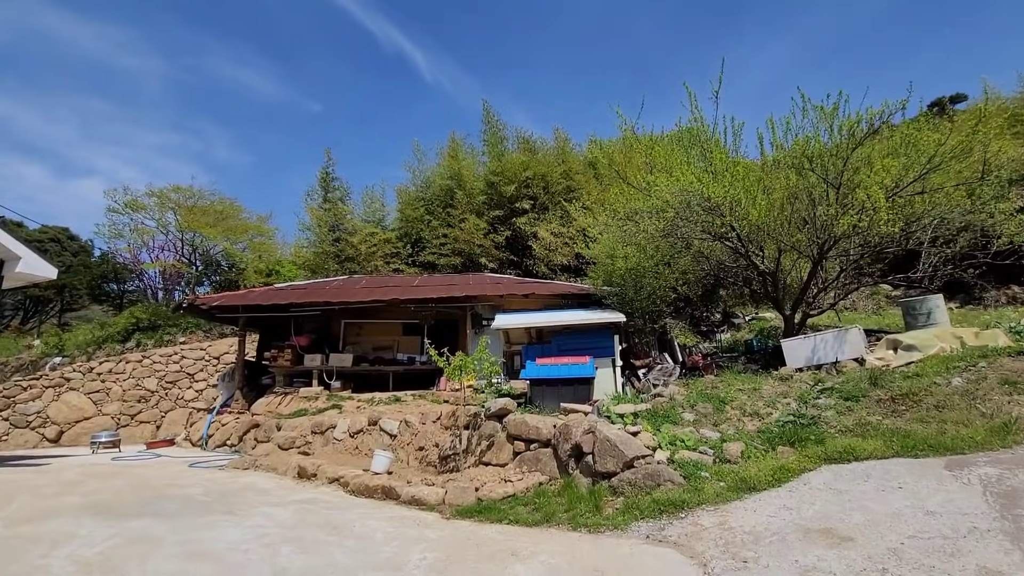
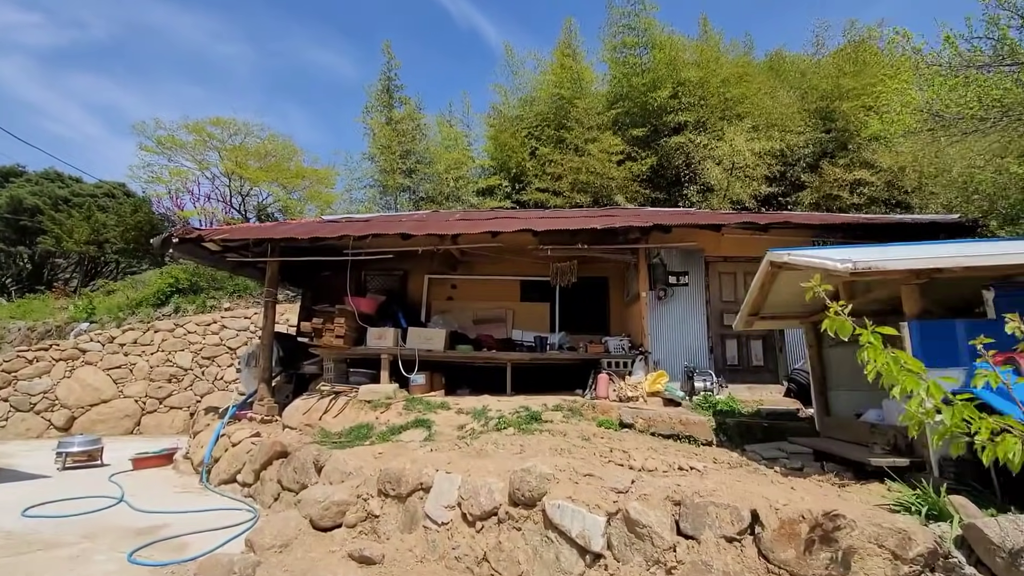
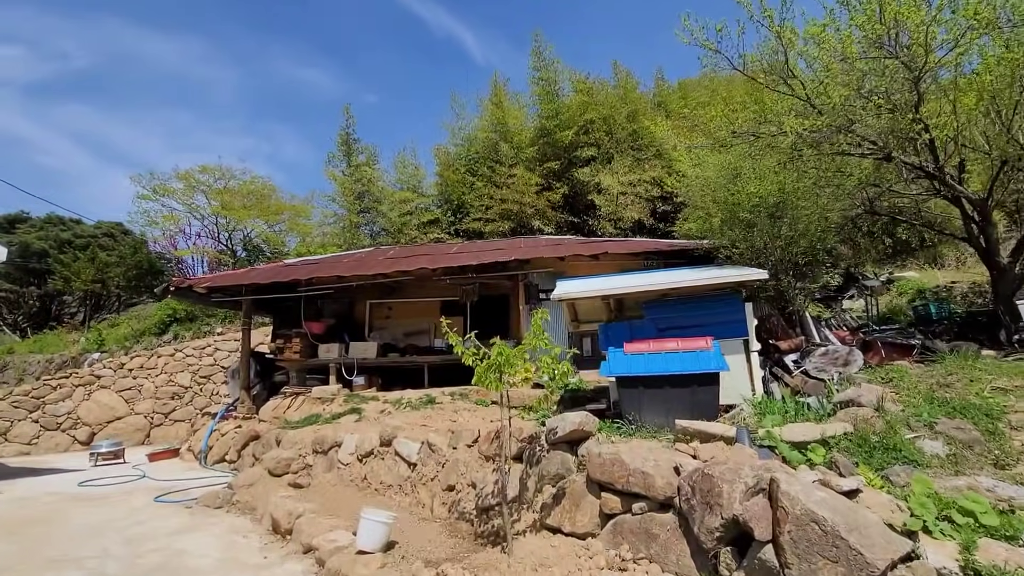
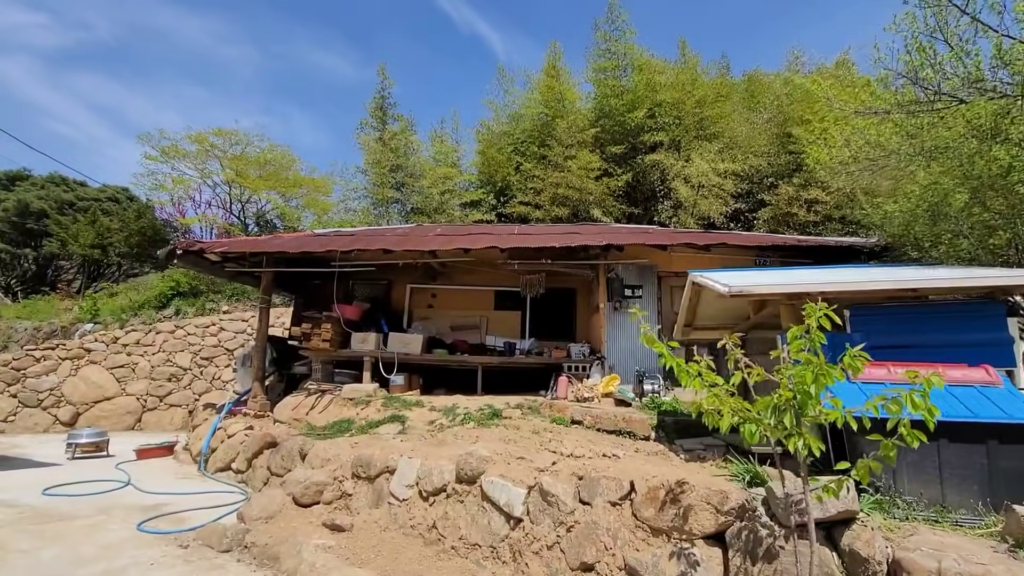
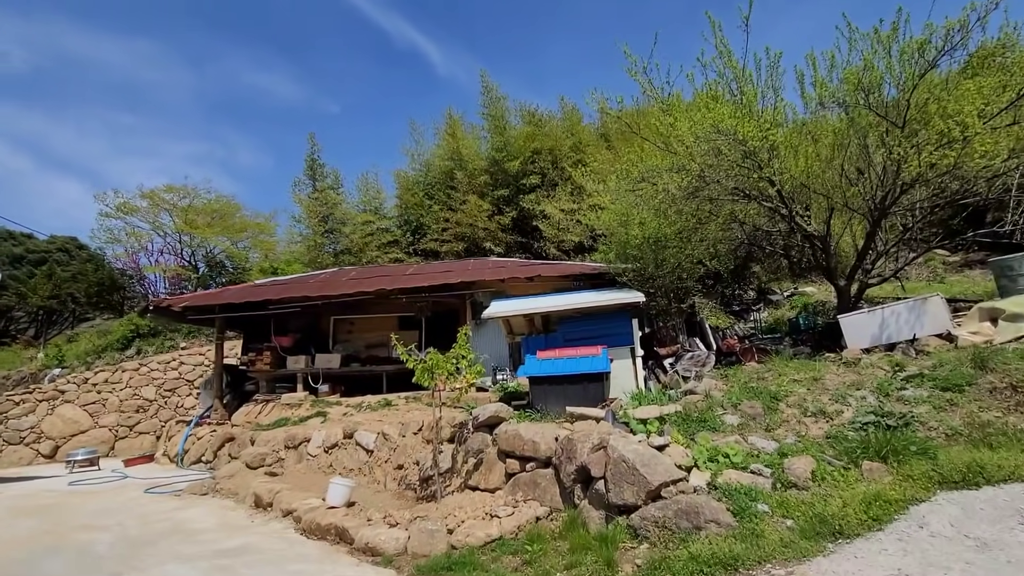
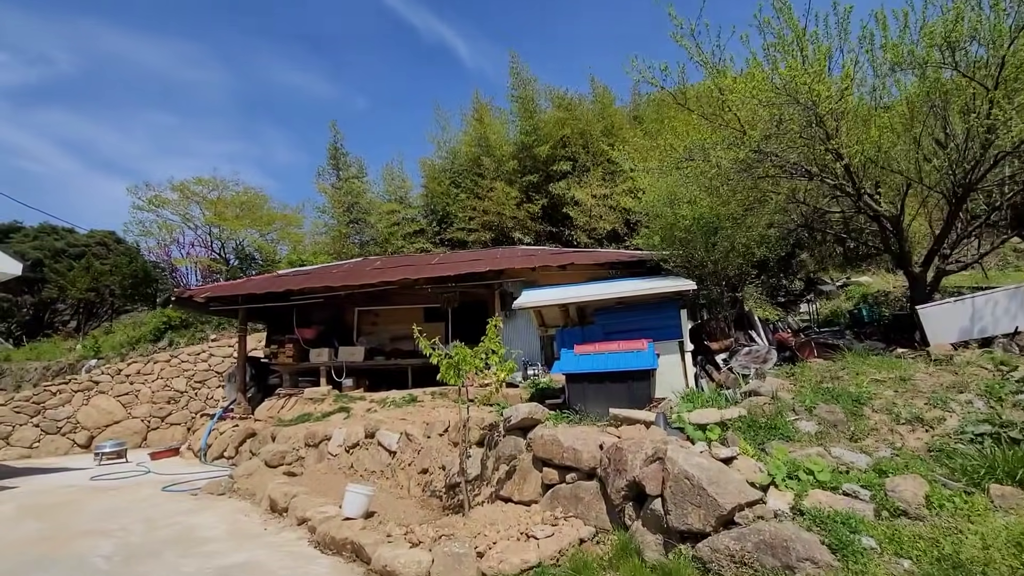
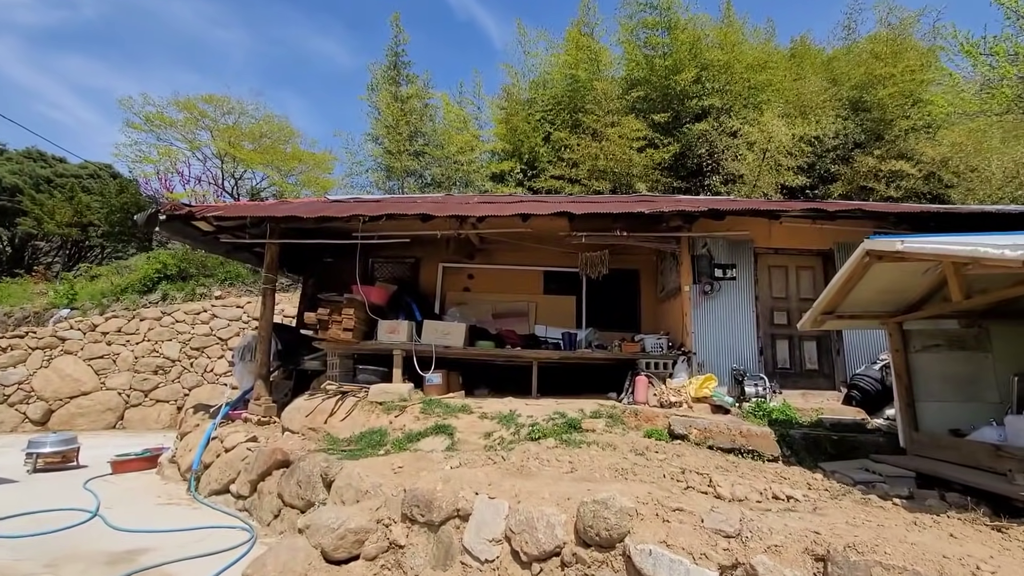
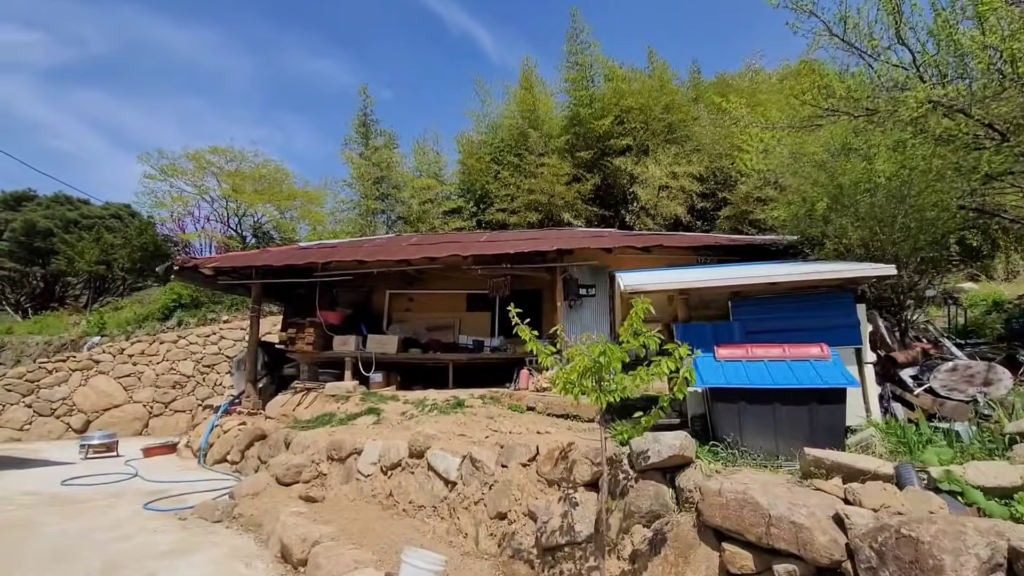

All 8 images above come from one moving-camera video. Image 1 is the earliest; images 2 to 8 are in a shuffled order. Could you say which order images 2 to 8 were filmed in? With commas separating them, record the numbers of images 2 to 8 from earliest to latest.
5, 6, 3, 8, 4, 2, 7
